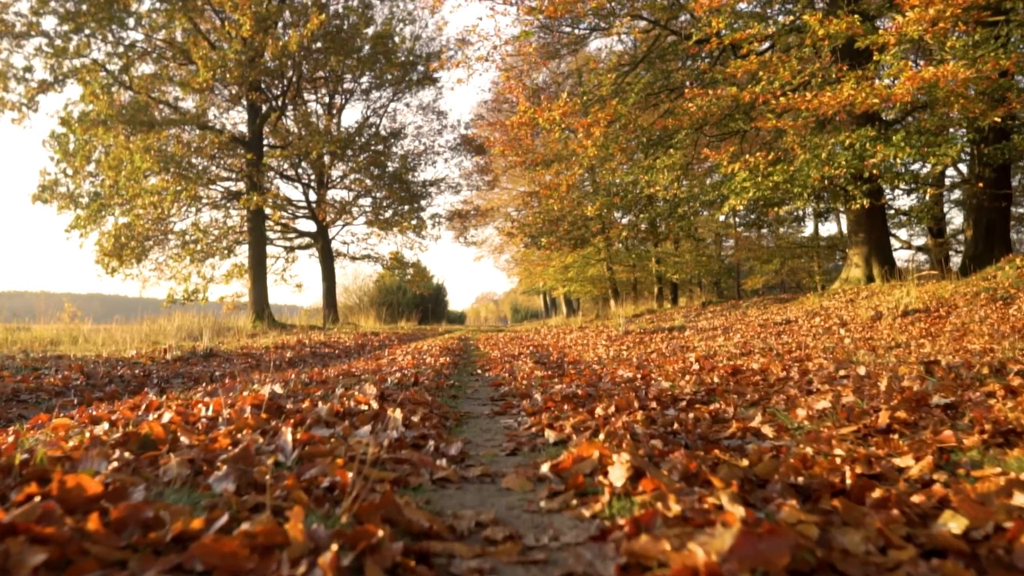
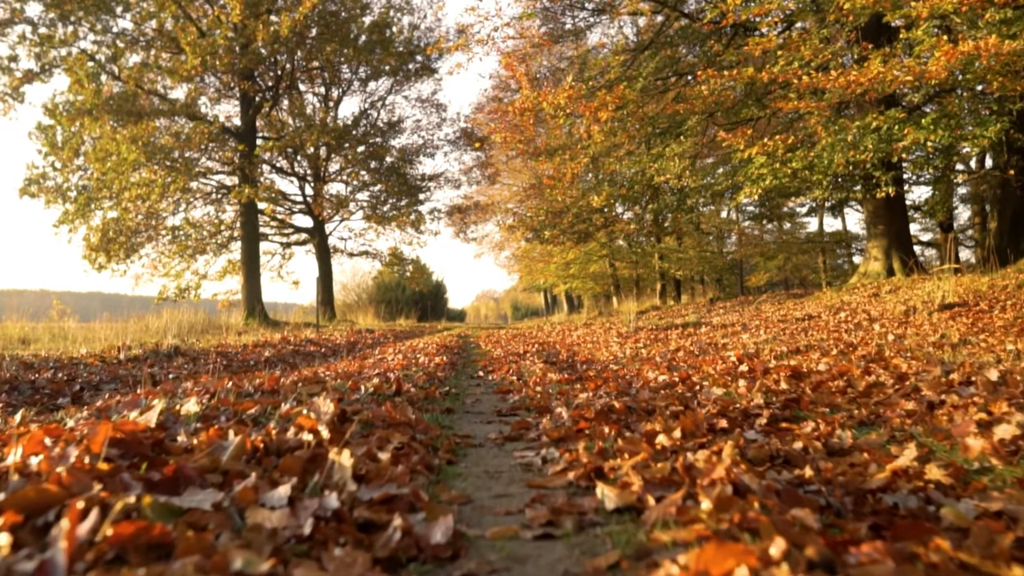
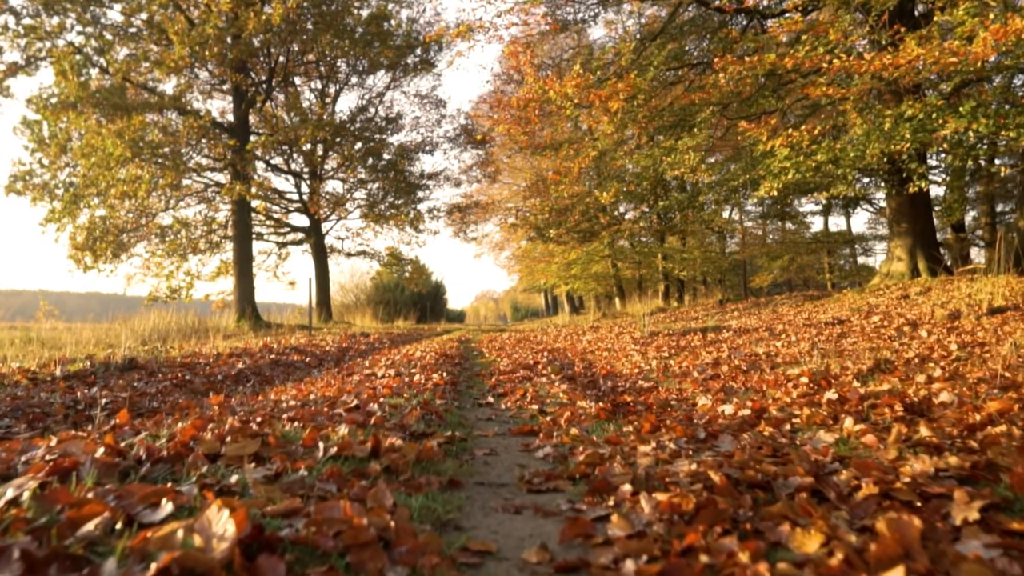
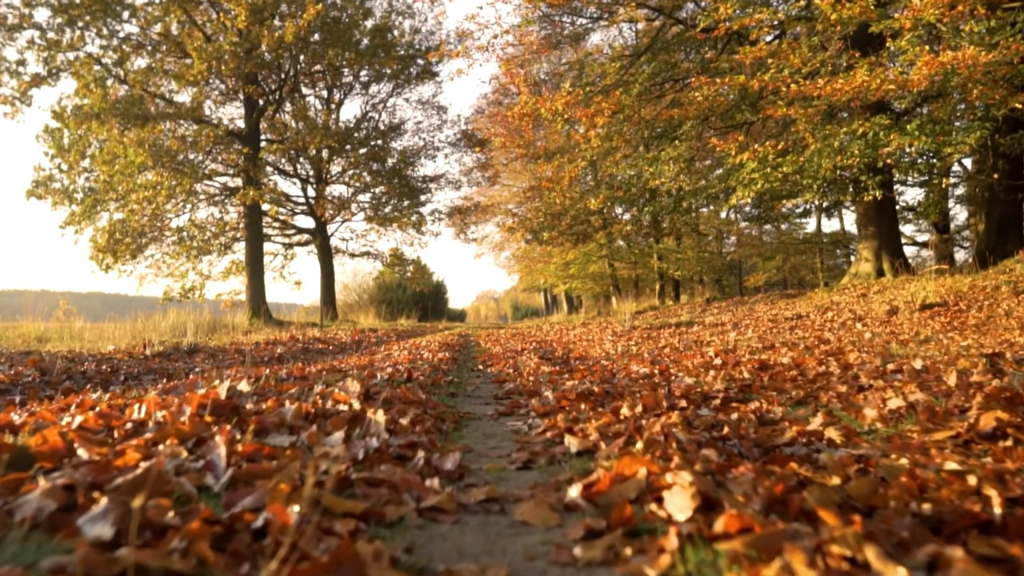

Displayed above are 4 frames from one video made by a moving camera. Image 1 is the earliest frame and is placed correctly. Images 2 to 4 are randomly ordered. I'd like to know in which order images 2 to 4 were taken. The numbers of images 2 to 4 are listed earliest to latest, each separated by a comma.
4, 2, 3
